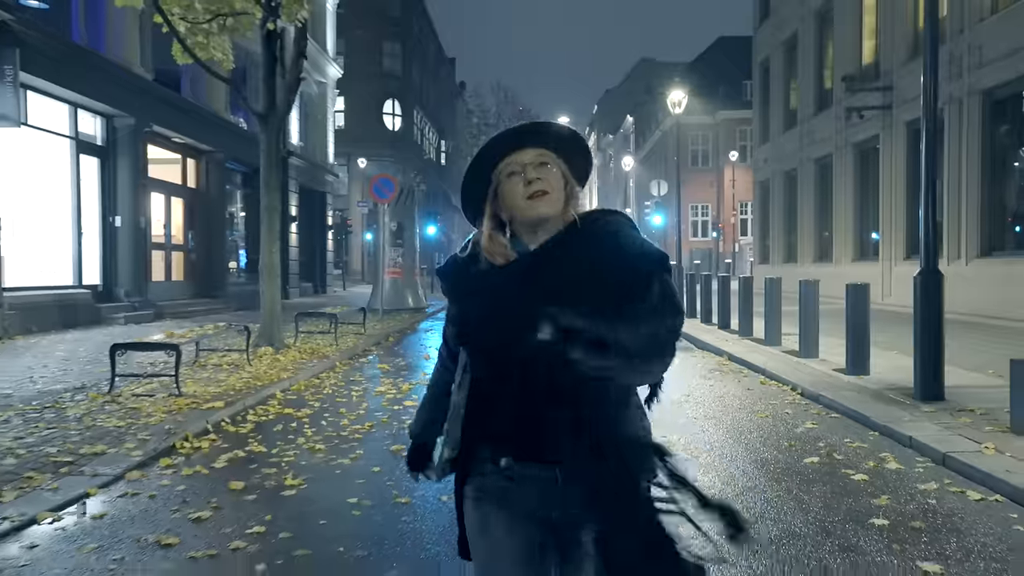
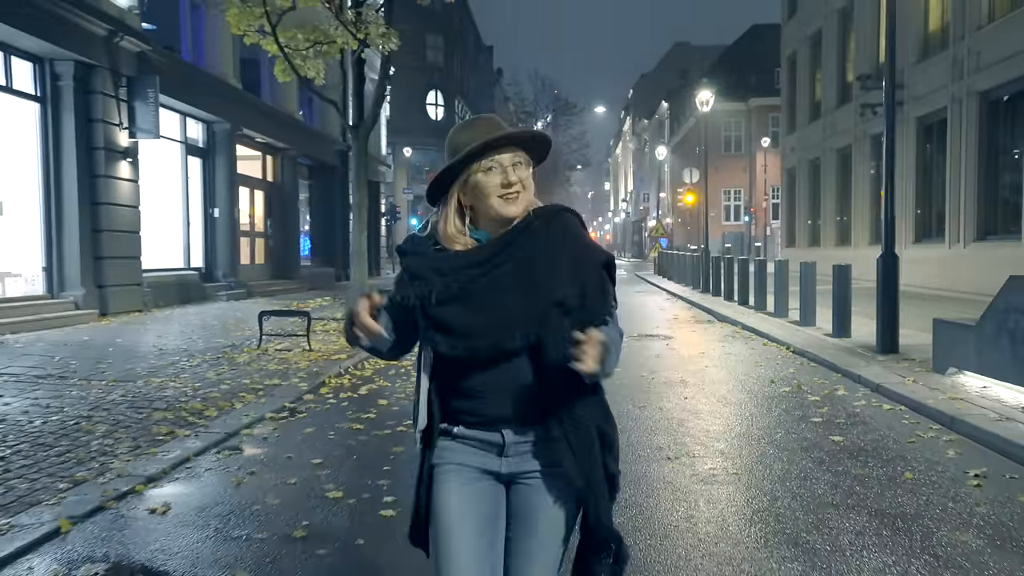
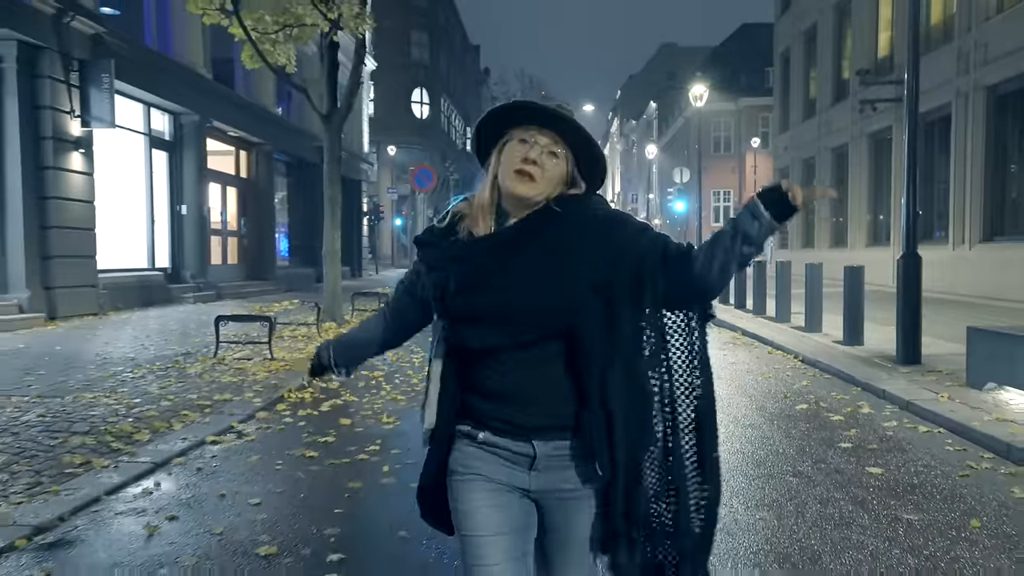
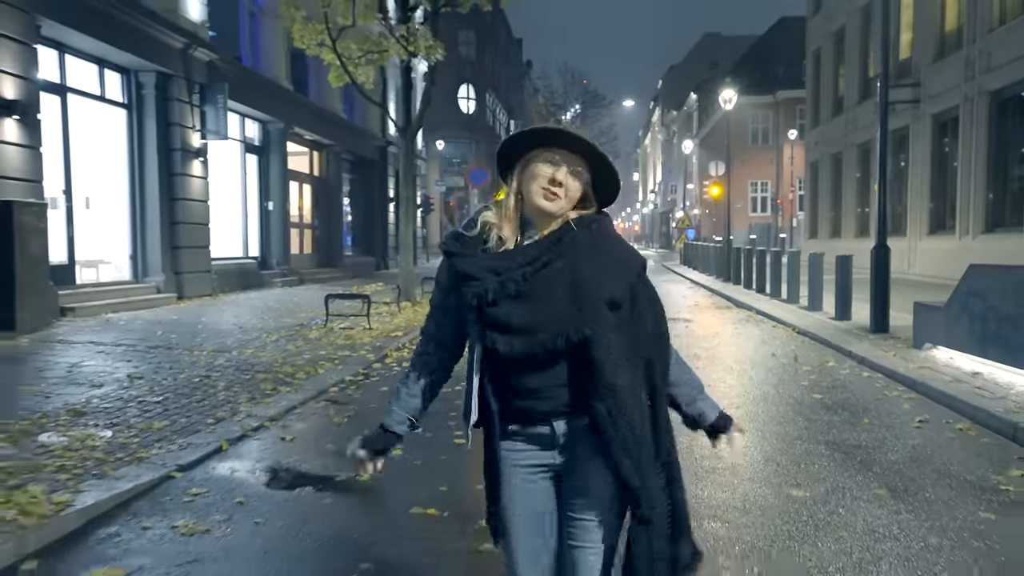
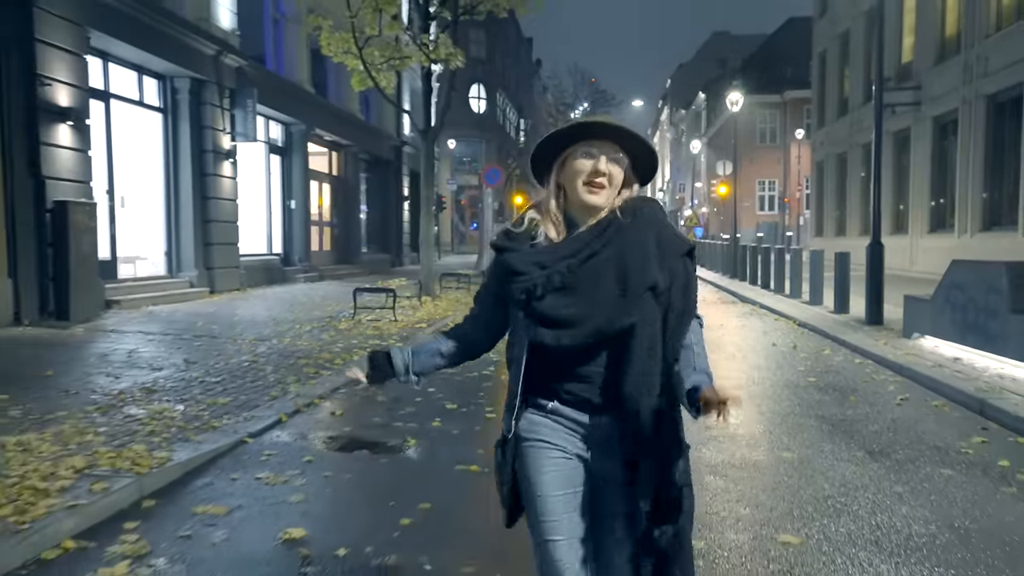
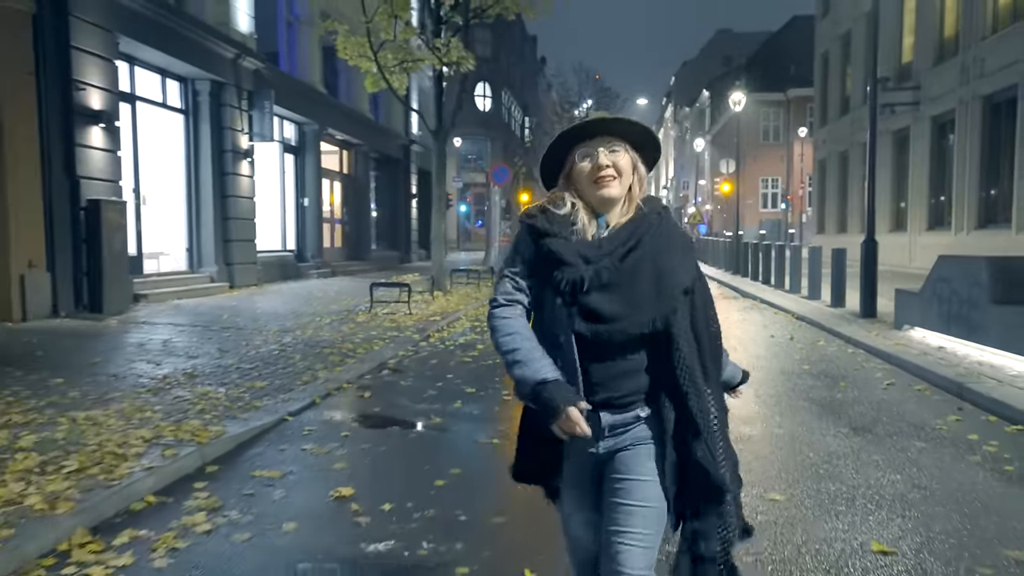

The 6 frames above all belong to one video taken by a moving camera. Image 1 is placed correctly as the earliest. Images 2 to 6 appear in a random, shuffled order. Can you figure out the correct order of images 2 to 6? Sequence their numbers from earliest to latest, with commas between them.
3, 2, 4, 5, 6
